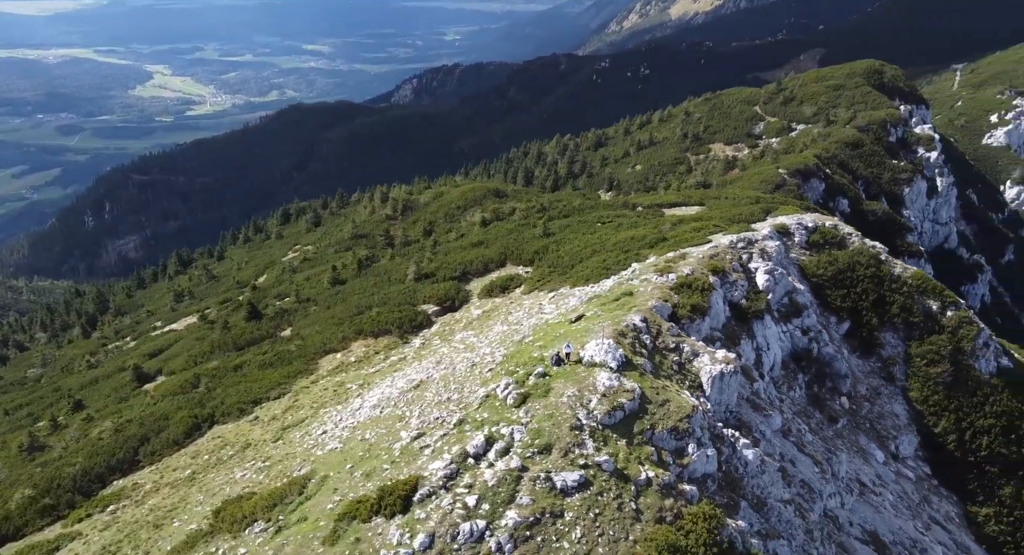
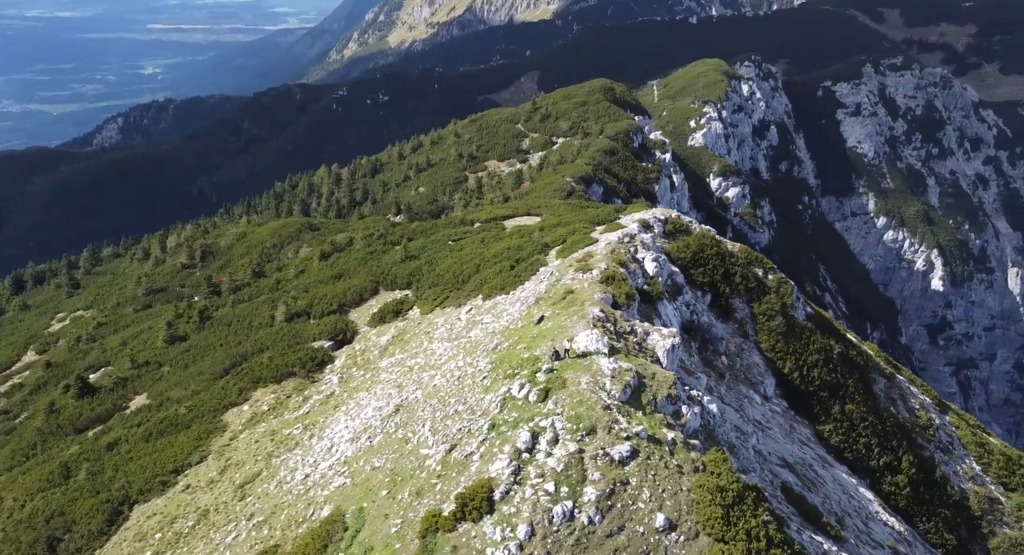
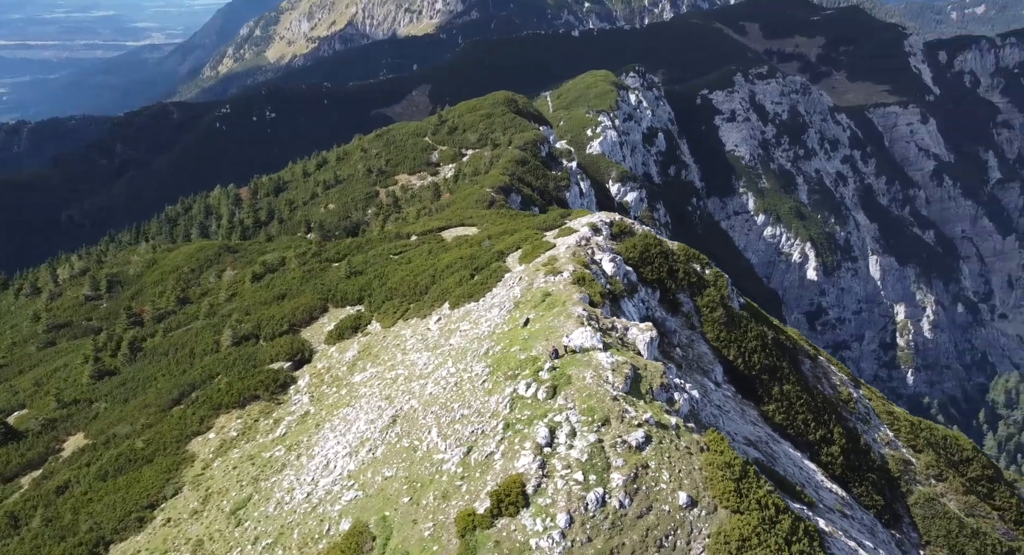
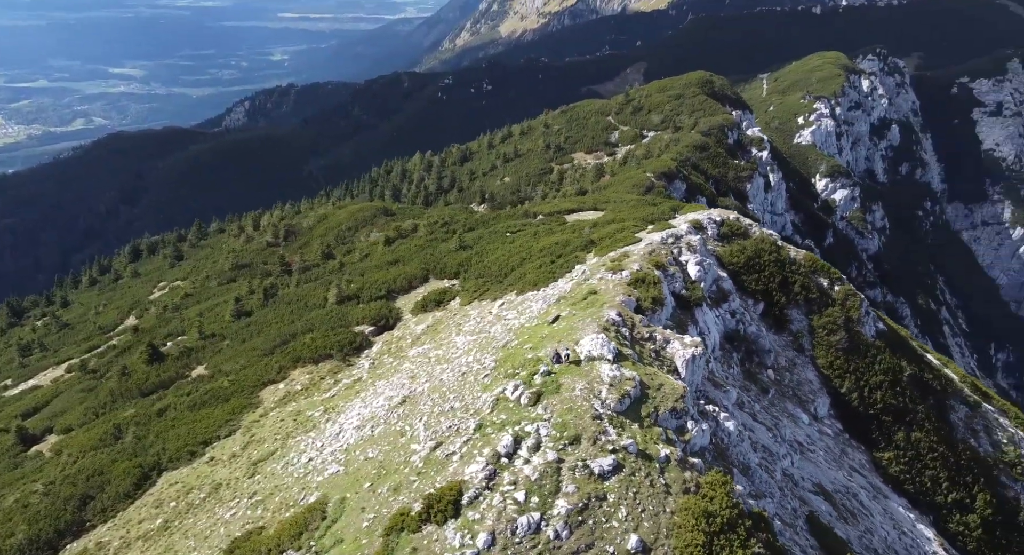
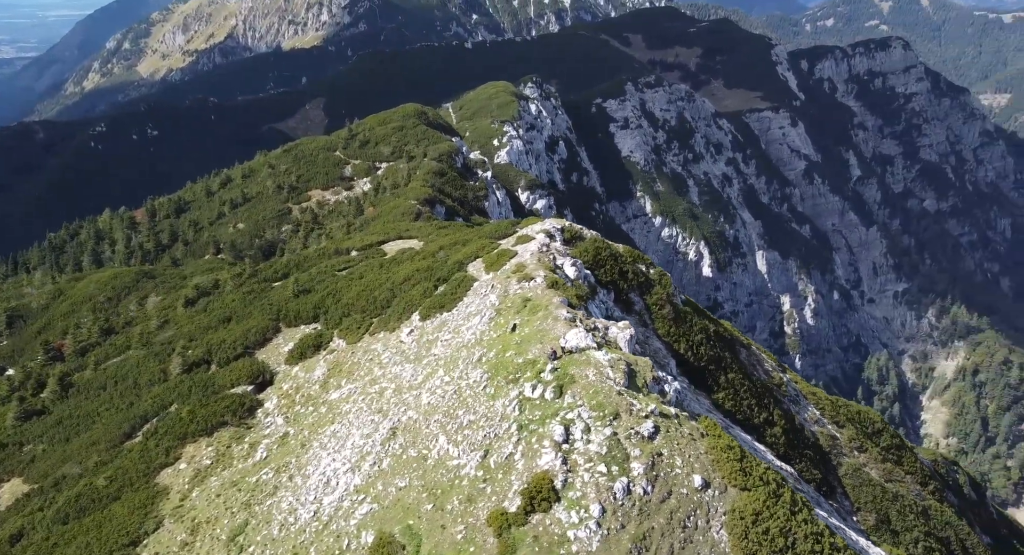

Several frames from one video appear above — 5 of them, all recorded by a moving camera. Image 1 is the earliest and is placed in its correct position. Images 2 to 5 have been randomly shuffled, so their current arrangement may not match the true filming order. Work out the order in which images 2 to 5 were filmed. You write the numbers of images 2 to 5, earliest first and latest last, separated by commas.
4, 2, 3, 5
